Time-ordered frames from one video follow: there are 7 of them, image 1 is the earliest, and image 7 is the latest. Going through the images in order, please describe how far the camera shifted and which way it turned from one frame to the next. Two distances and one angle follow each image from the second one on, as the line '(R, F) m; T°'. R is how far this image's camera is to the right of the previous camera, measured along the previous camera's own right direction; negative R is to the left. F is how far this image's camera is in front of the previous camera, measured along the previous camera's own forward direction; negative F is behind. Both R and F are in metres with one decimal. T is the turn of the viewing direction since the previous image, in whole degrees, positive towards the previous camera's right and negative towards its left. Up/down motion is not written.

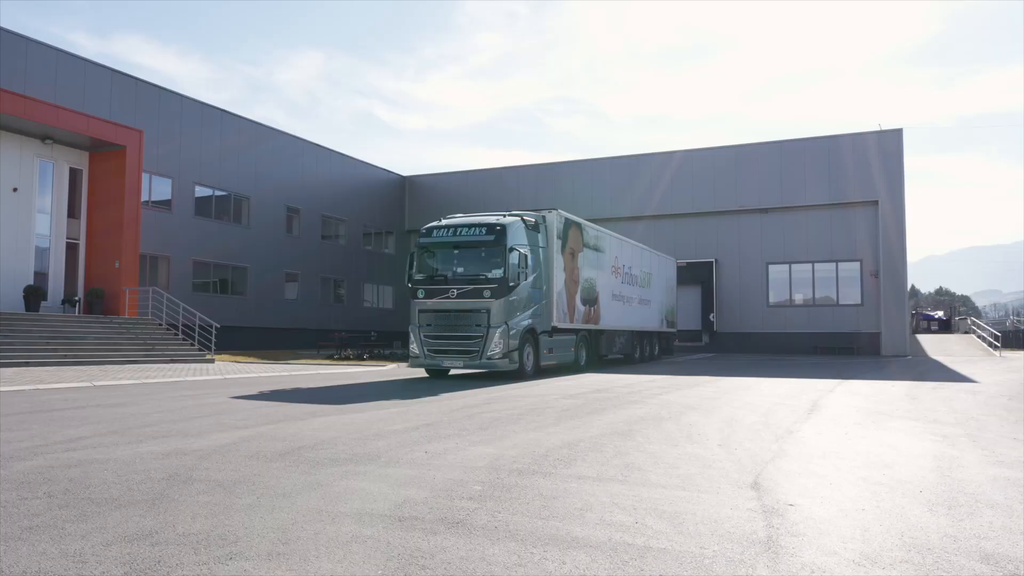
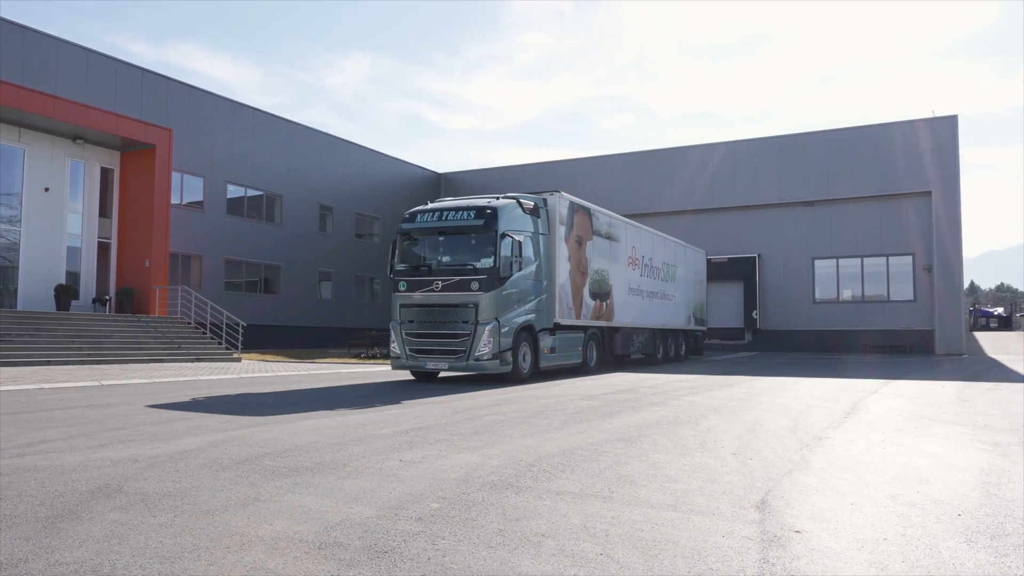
(+0.6, +0.9) m; -3°
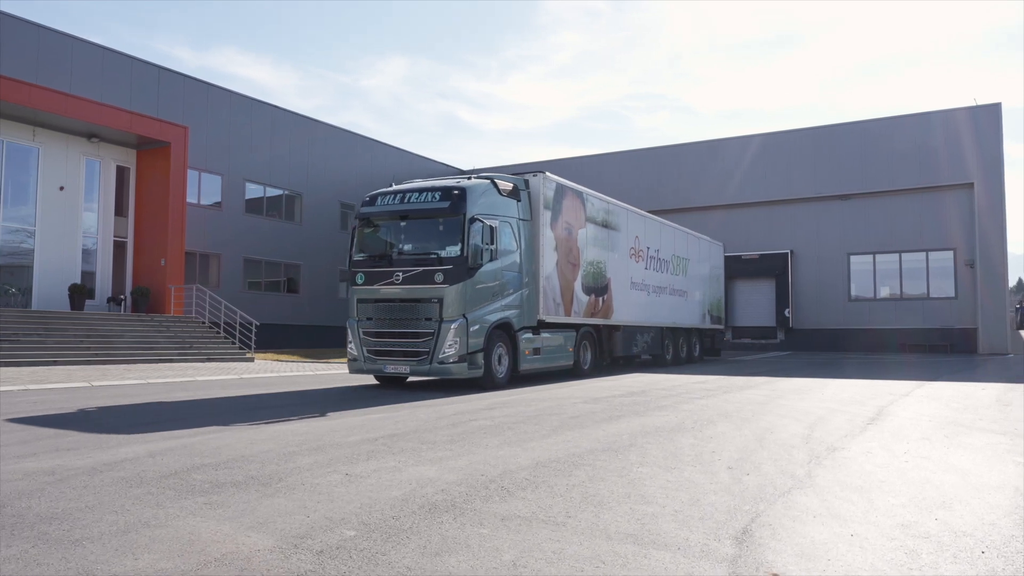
(+0.7, +1.0) m; -3°
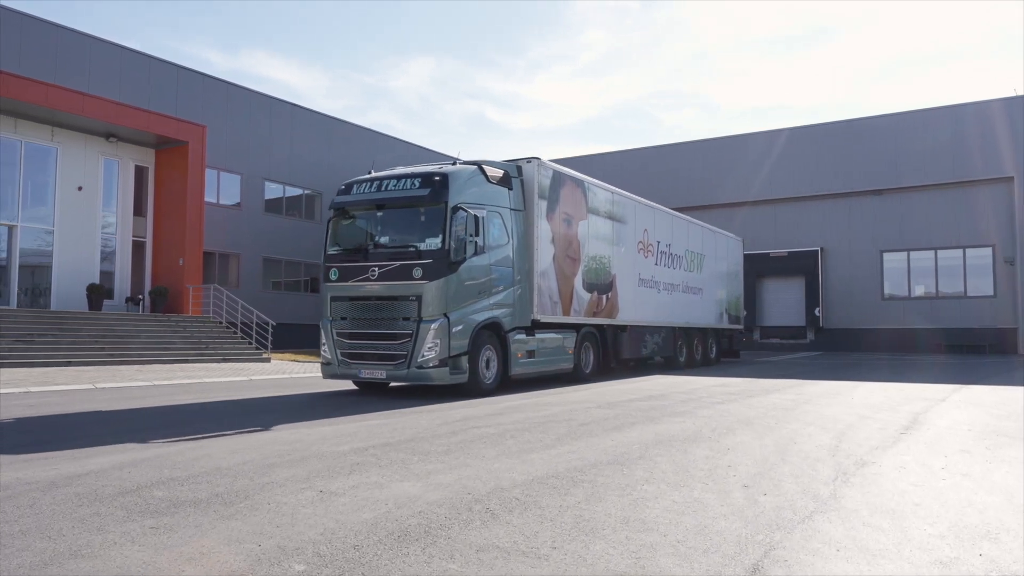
(+0.3, +0.7) m; -2°
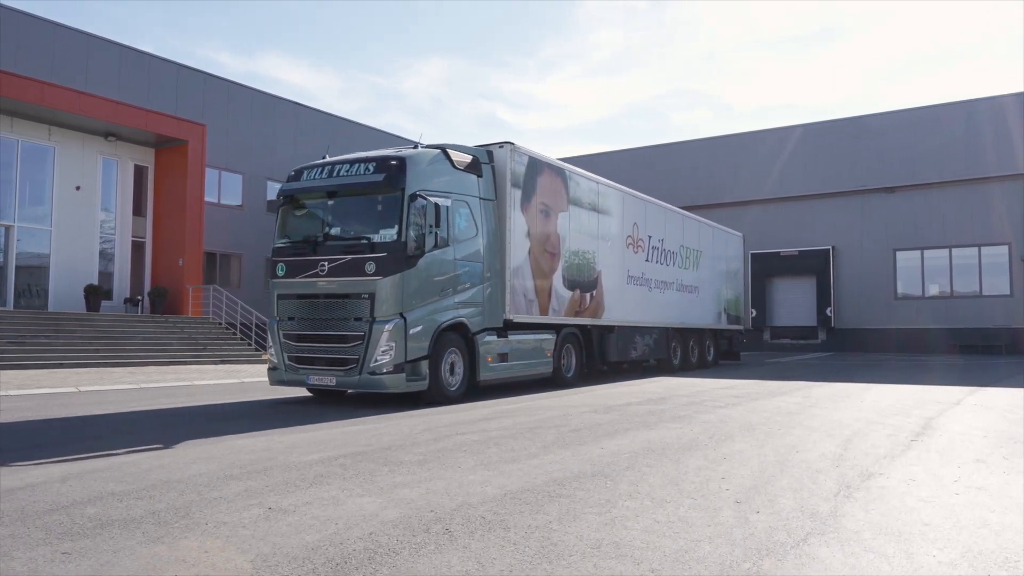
(+0.3, +0.6) m; -1°
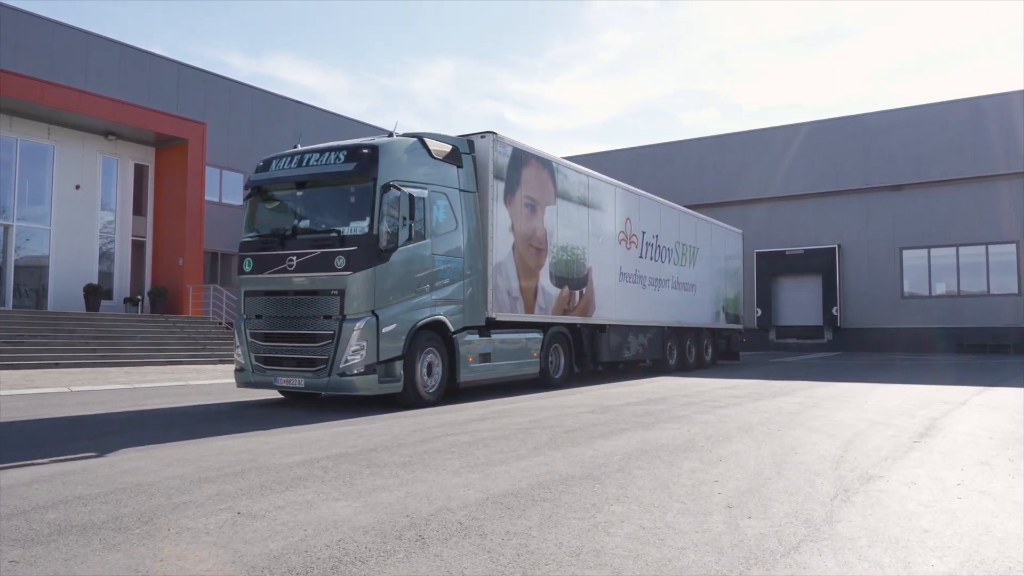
(+0.2, +0.3) m; 0°
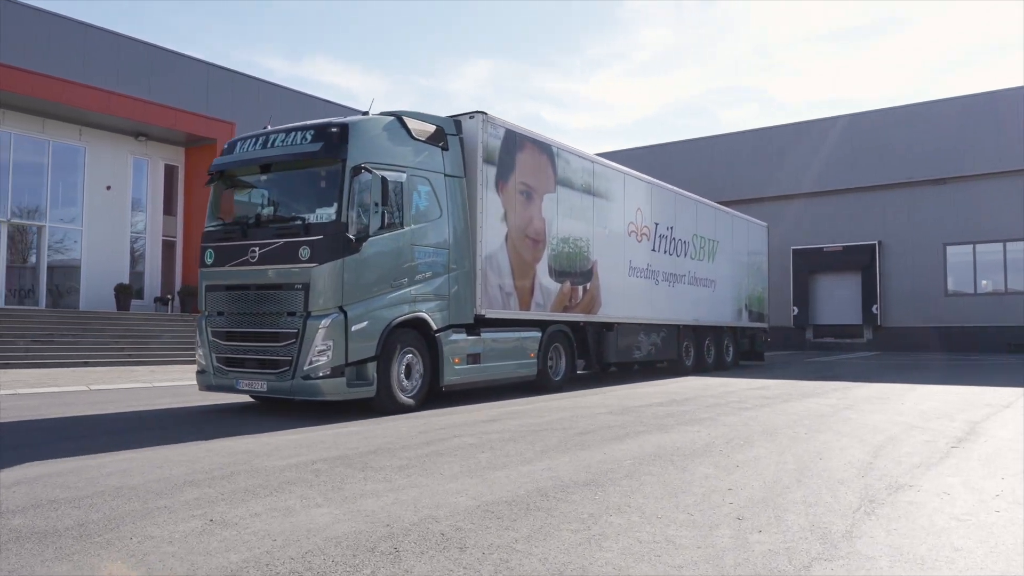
(+0.3, +0.4) m; -3°
